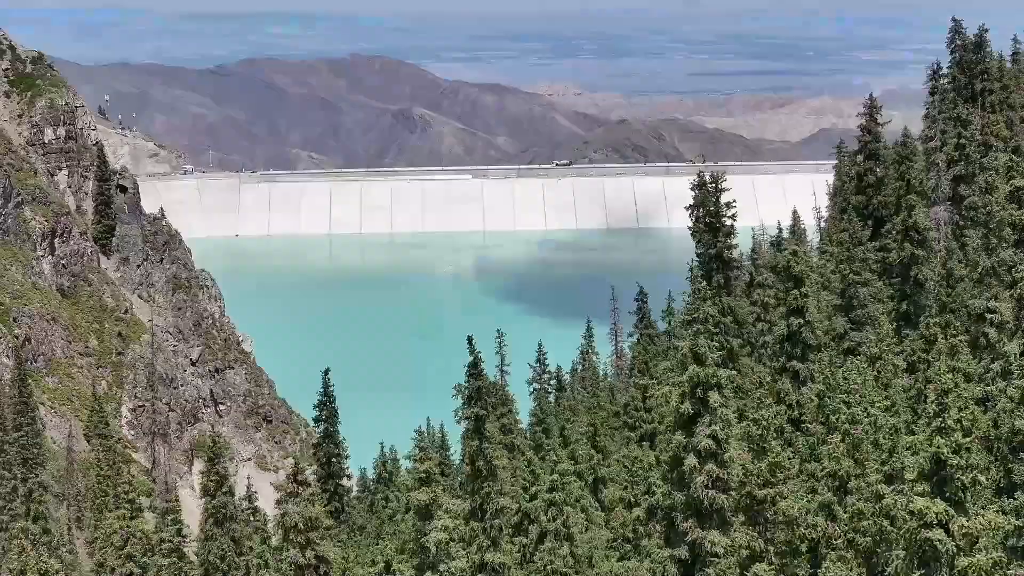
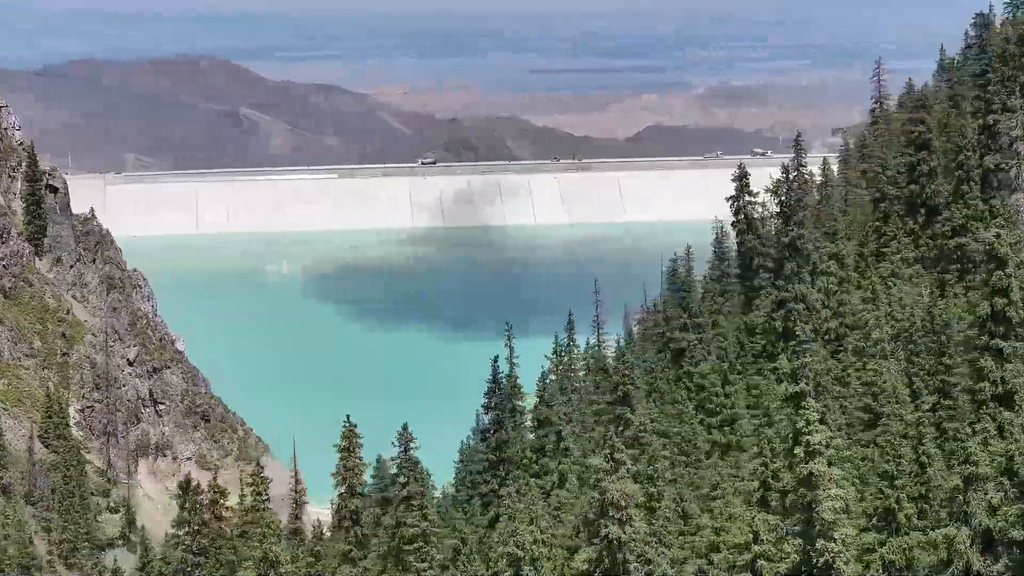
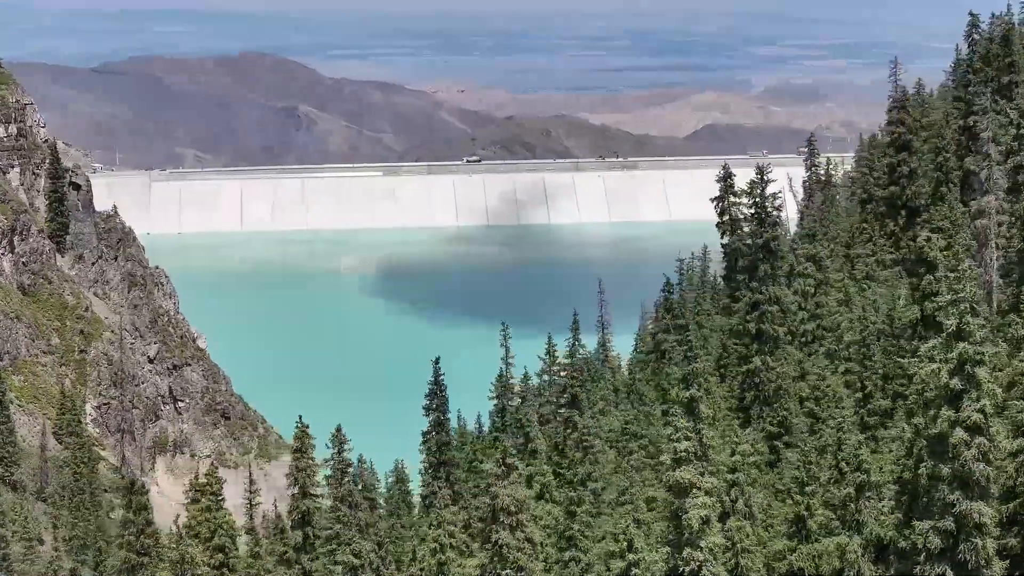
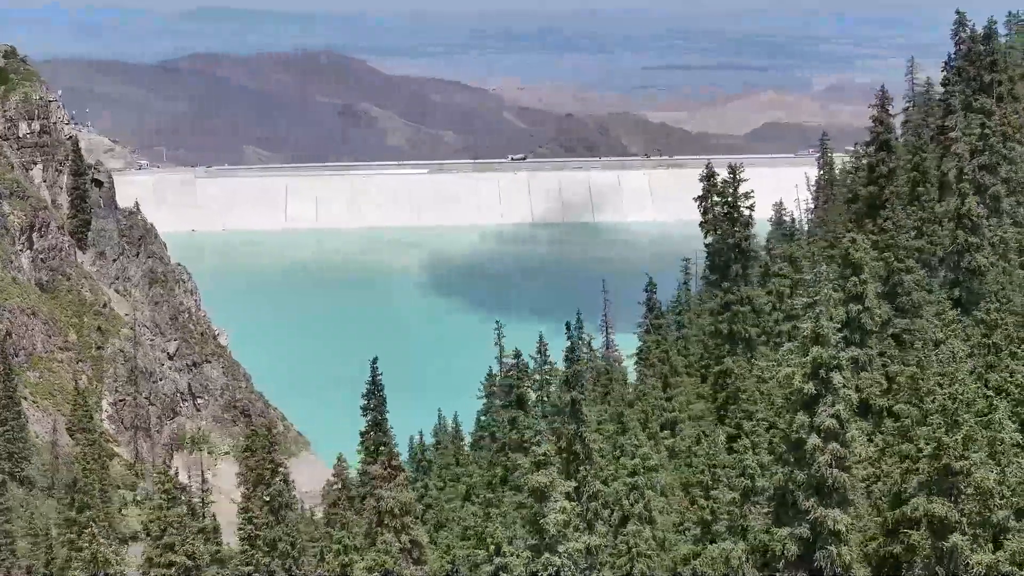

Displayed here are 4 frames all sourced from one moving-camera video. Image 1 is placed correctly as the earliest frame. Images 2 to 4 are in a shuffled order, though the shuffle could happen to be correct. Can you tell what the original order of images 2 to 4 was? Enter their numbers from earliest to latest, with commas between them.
4, 3, 2
